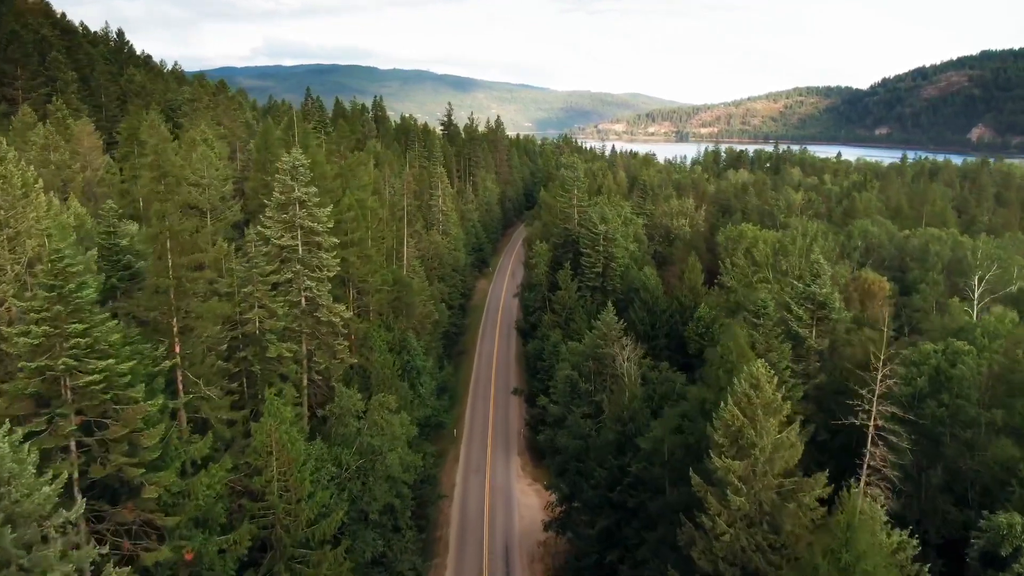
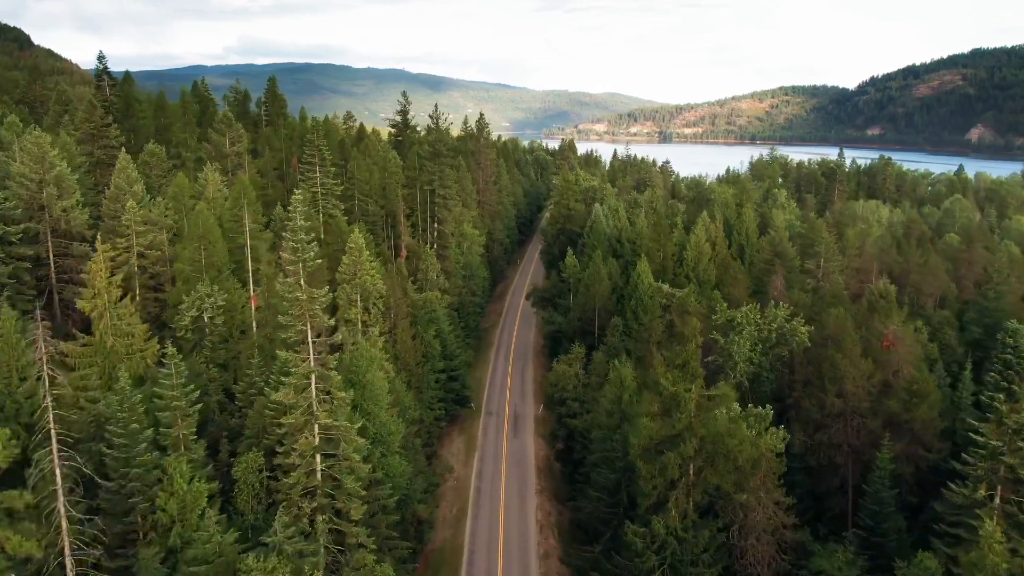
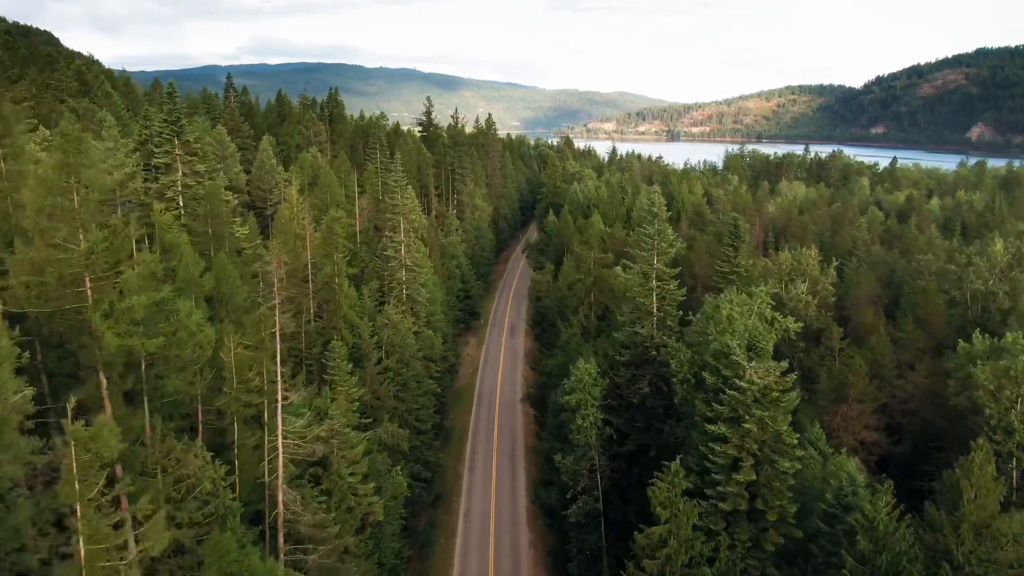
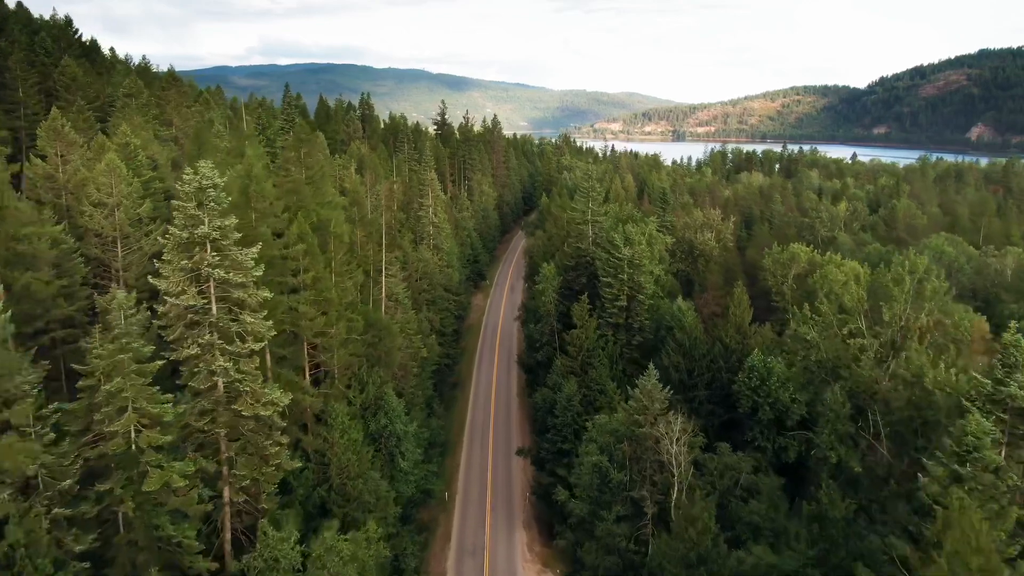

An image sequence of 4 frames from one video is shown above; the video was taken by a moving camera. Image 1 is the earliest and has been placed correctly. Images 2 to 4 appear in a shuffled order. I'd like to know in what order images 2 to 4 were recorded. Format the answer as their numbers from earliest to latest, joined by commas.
4, 3, 2
